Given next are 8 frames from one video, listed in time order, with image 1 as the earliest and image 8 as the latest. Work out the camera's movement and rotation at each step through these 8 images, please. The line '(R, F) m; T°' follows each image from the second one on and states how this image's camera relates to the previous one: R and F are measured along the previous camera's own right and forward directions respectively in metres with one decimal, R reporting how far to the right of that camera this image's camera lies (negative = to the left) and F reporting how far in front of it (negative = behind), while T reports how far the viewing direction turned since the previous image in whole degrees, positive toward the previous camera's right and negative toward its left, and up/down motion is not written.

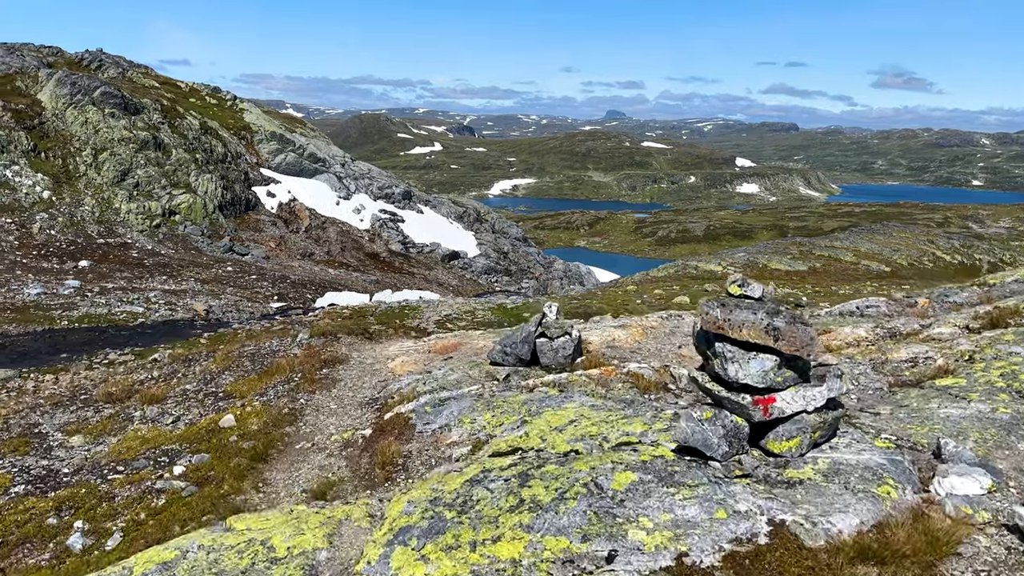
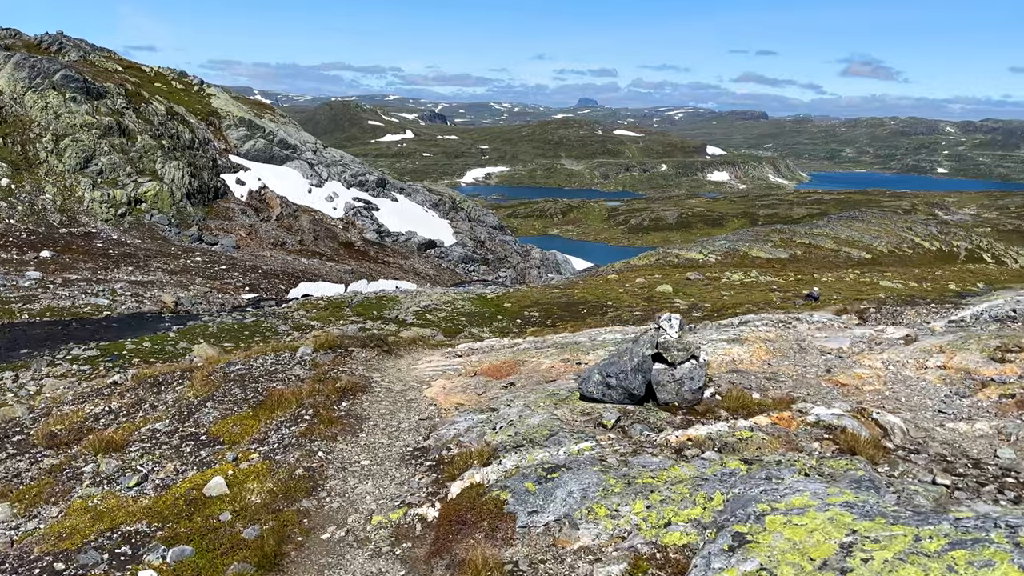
(-2.5, +6.2) m; +2°
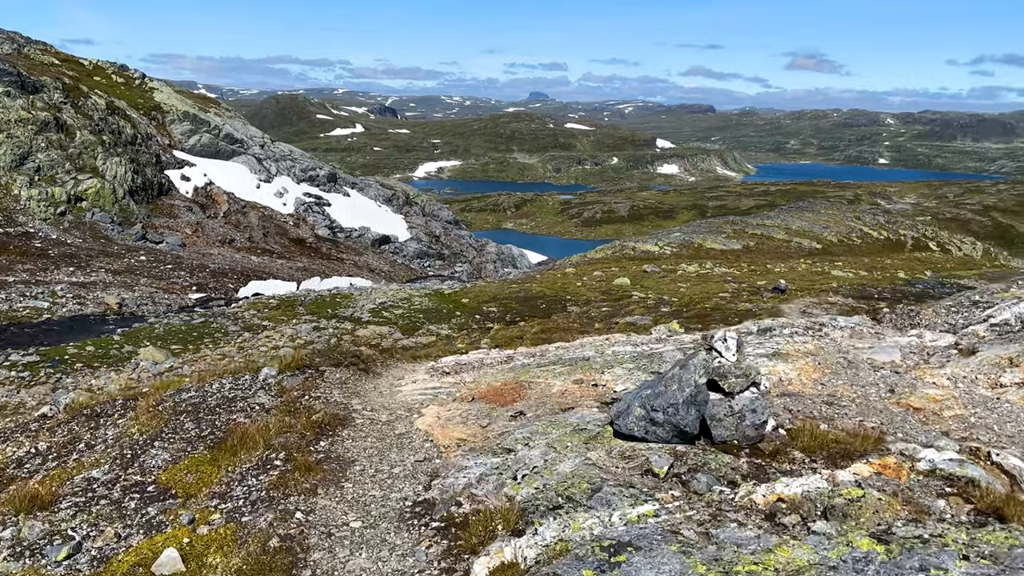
(-1.0, +2.9) m; +3°
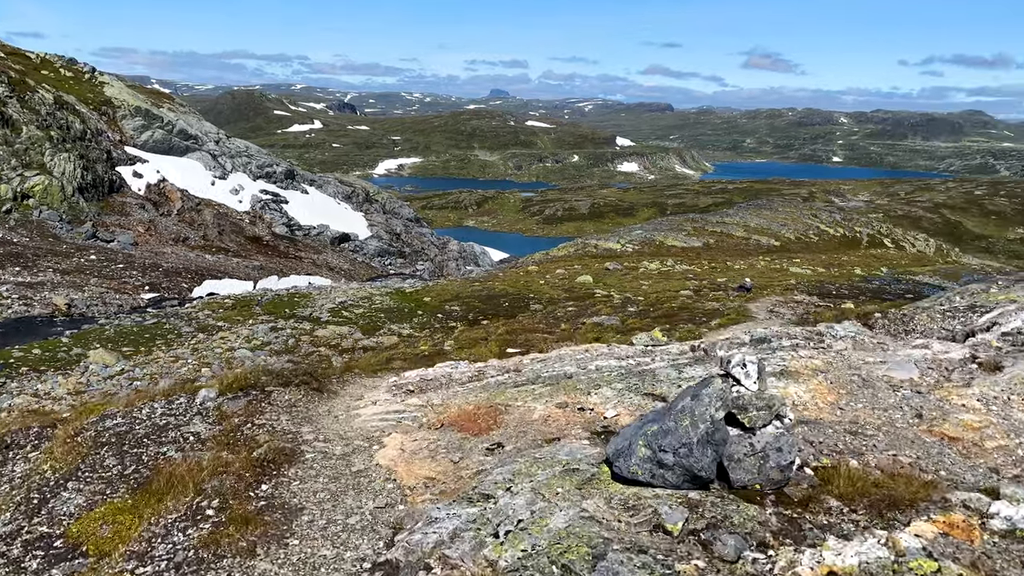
(-0.2, +2.1) m; +3°
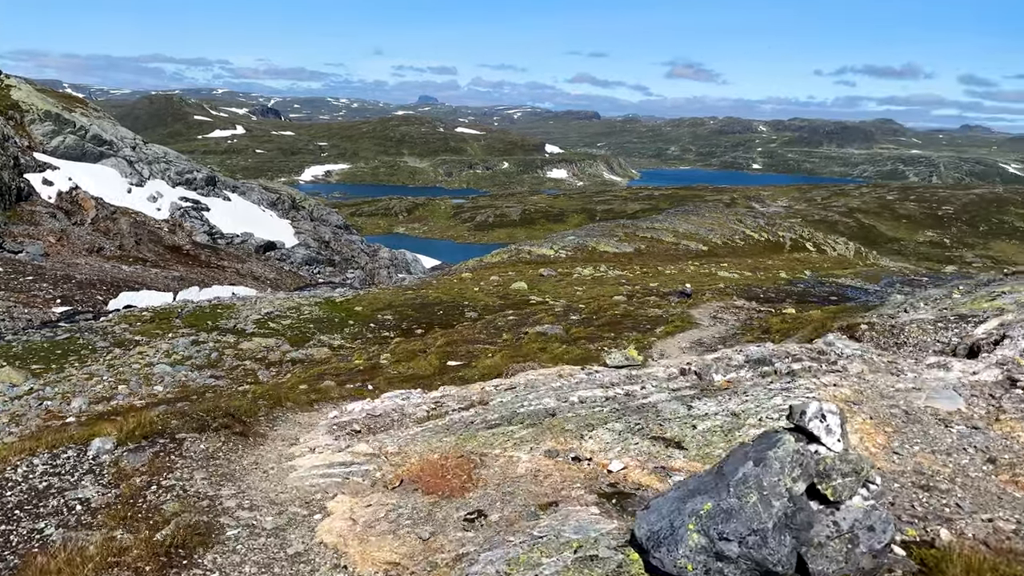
(-0.7, +2.9) m; +5°
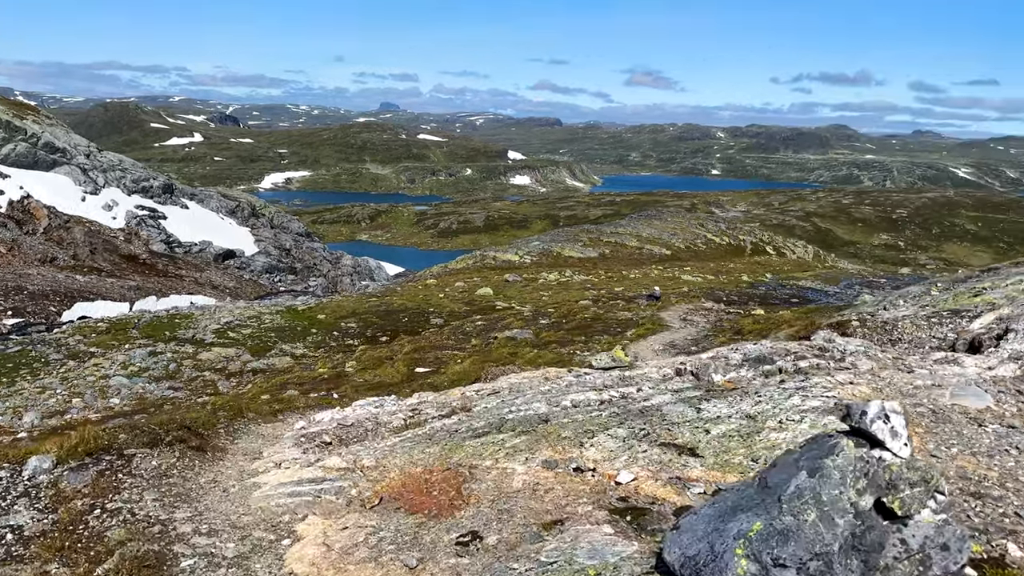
(-0.4, +1.3) m; +3°
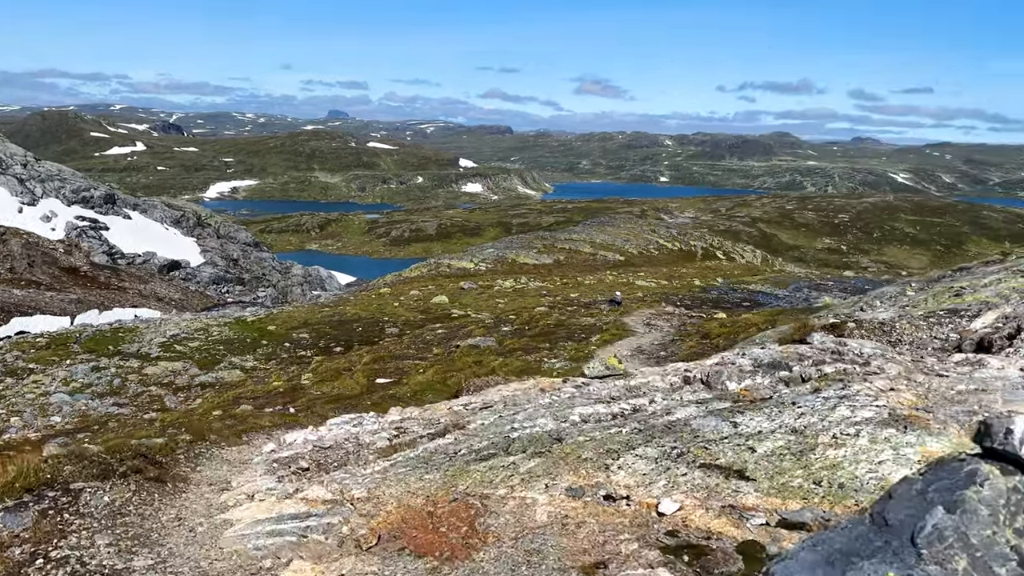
(-0.8, +1.5) m; +3°
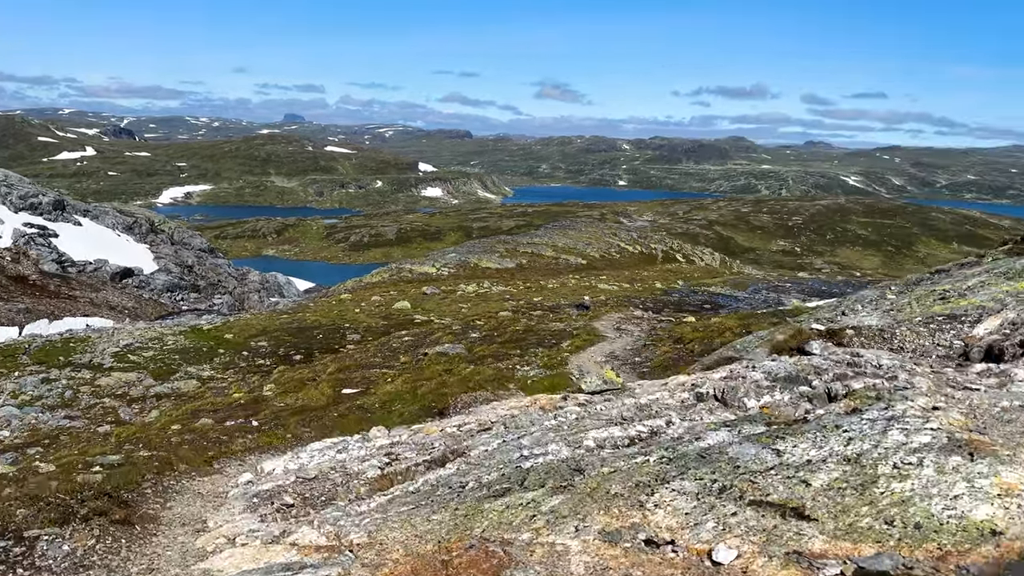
(-0.7, +1.2) m; +3°
